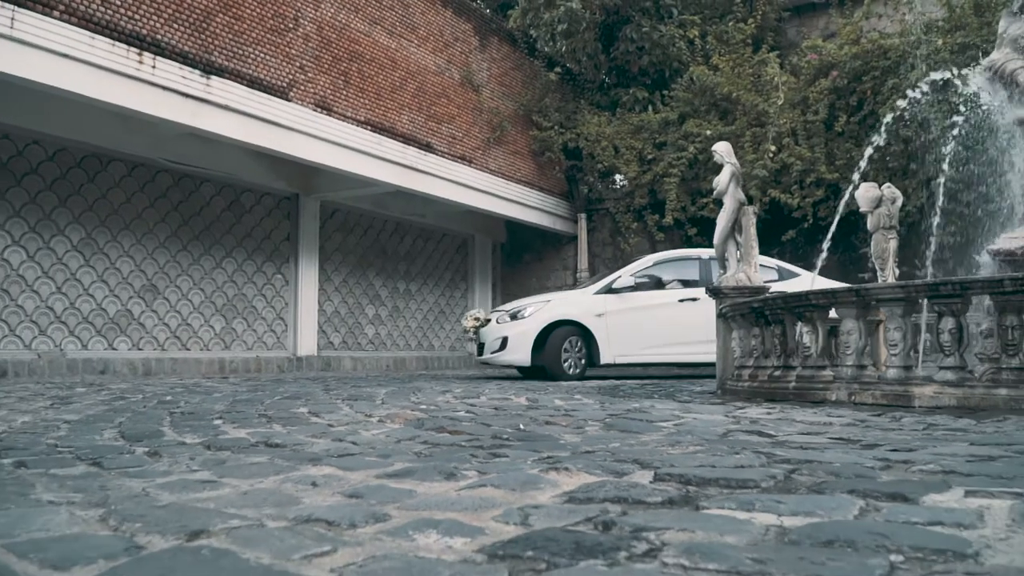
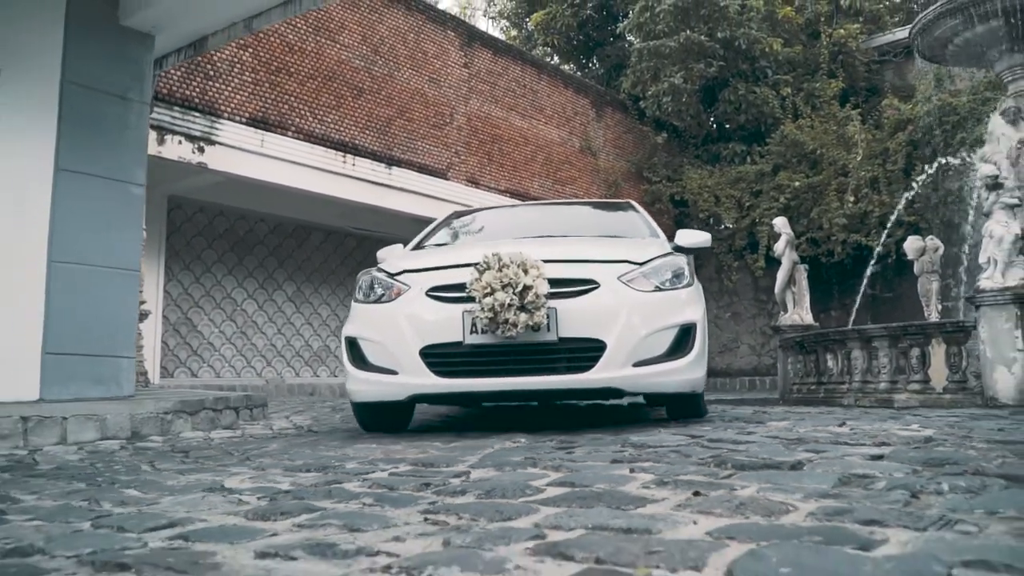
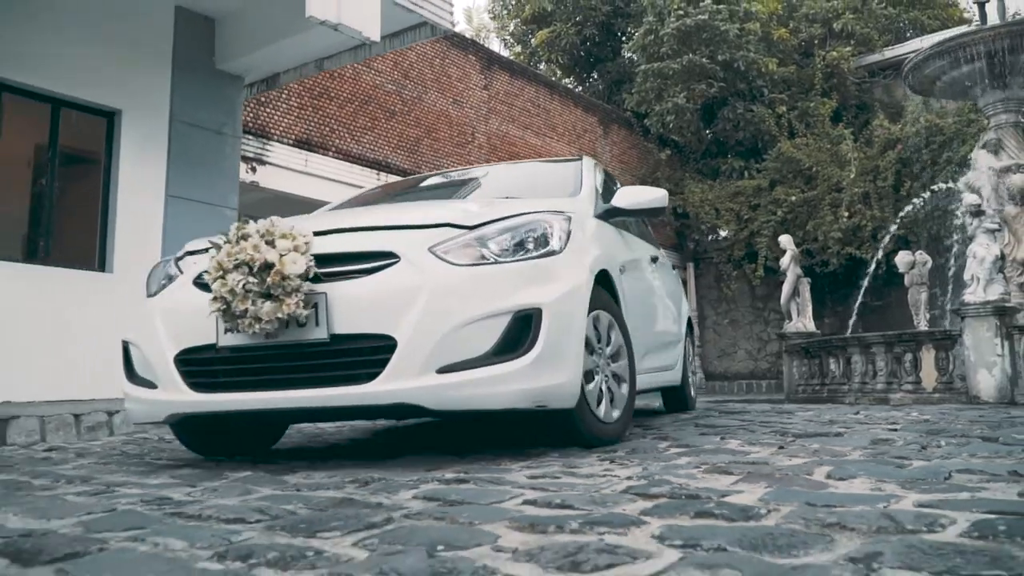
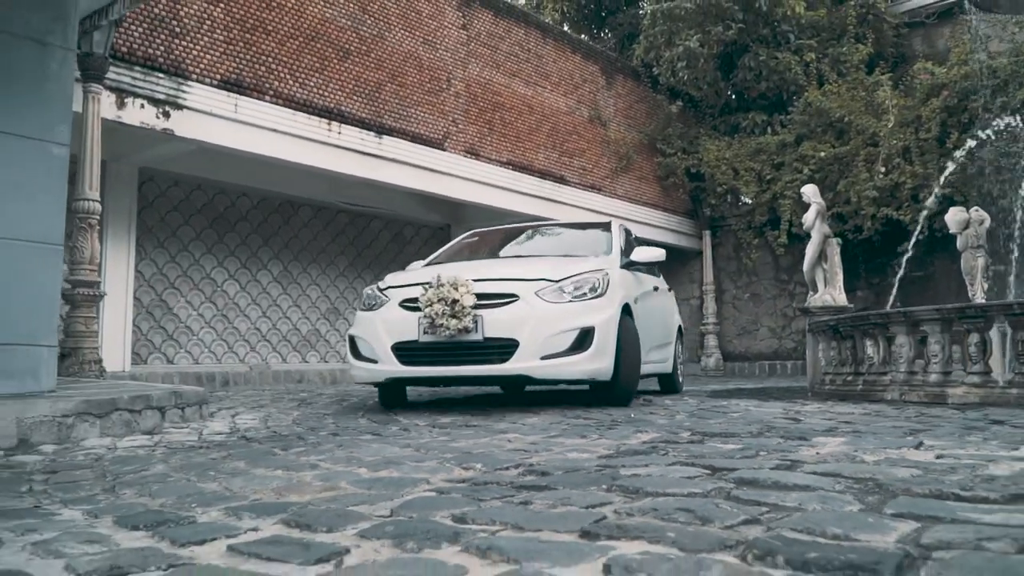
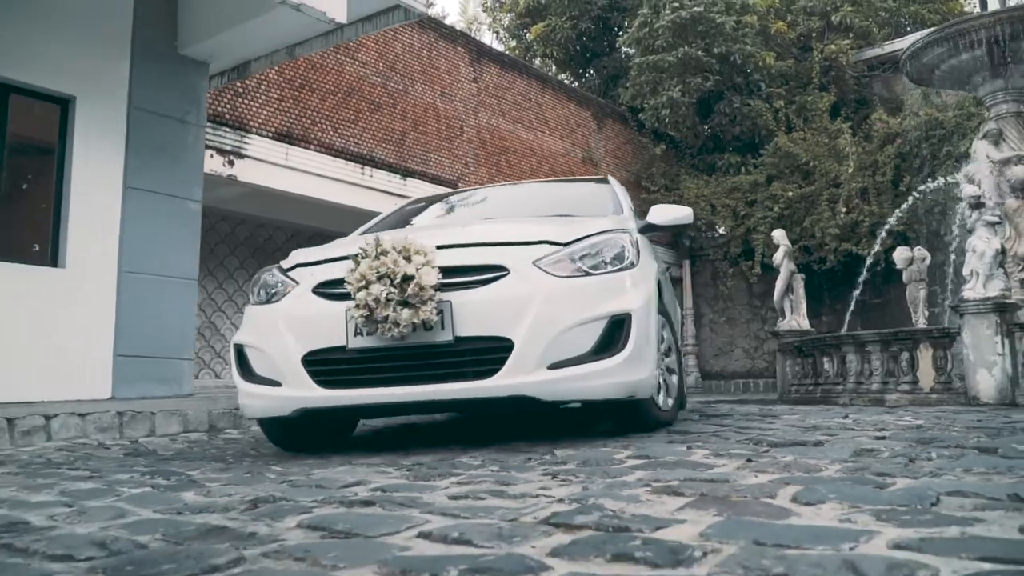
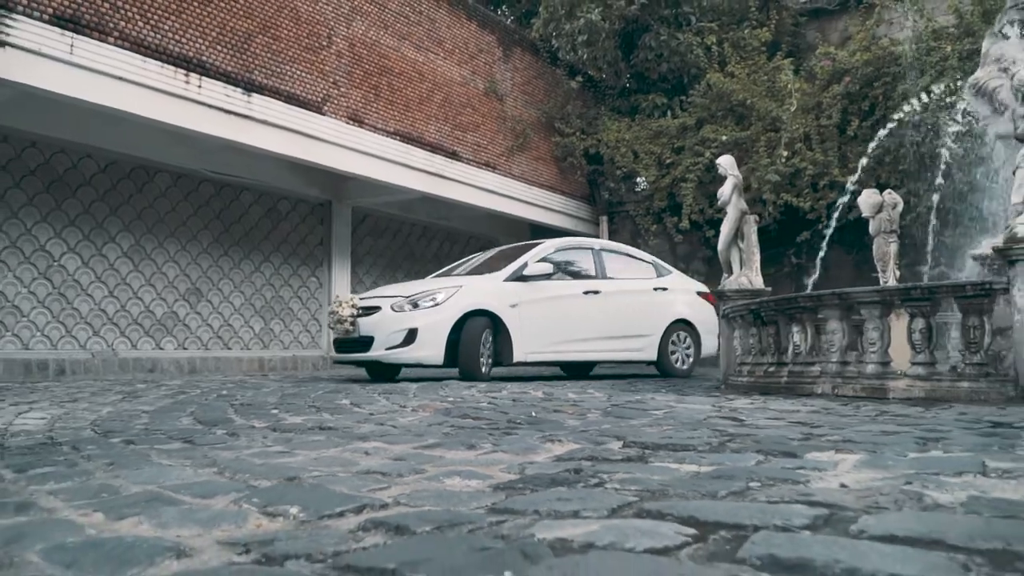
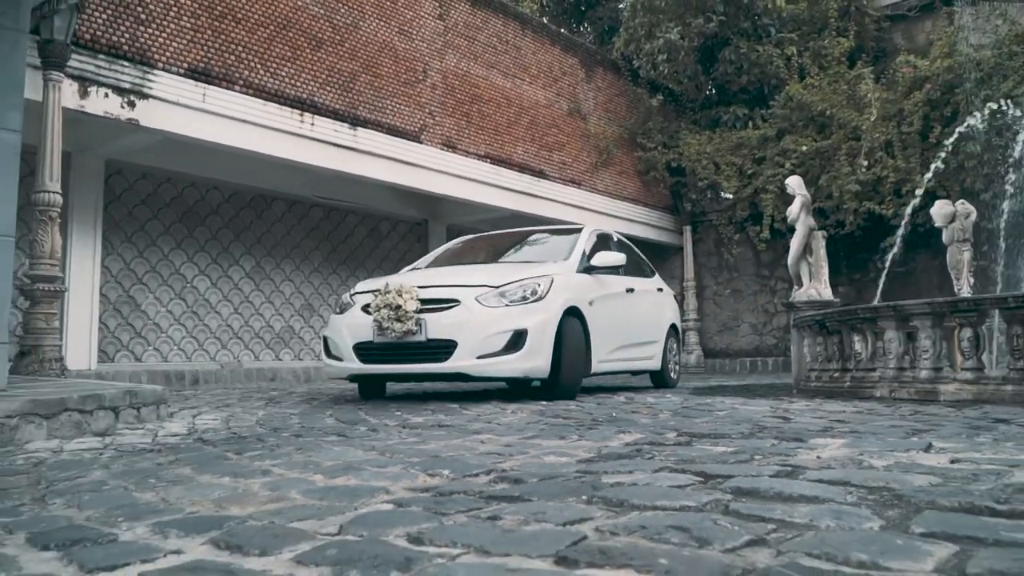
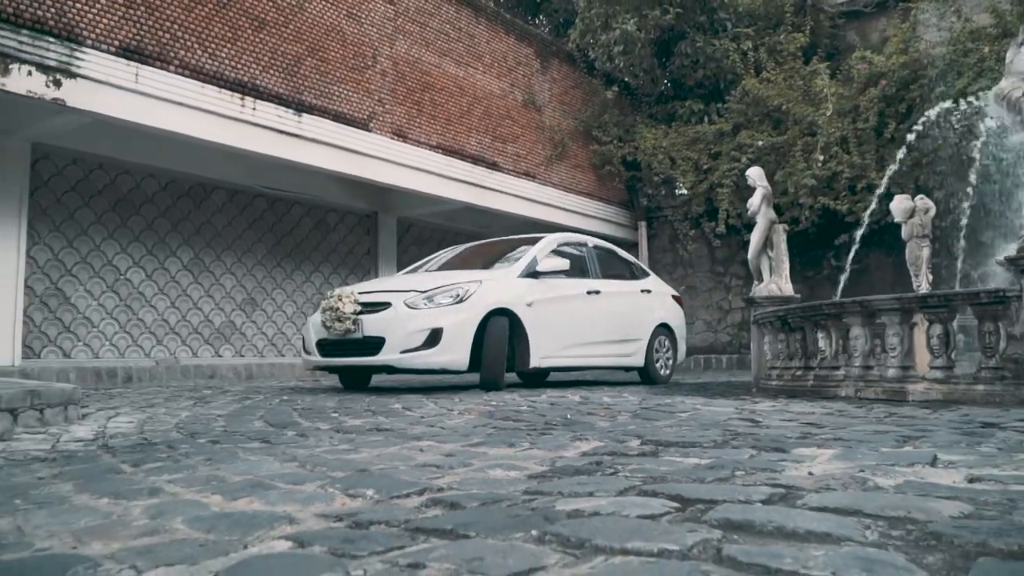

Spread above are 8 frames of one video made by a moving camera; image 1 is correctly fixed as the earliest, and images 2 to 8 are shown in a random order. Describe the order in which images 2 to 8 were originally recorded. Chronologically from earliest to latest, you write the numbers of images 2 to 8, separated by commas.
6, 8, 7, 4, 2, 5, 3
